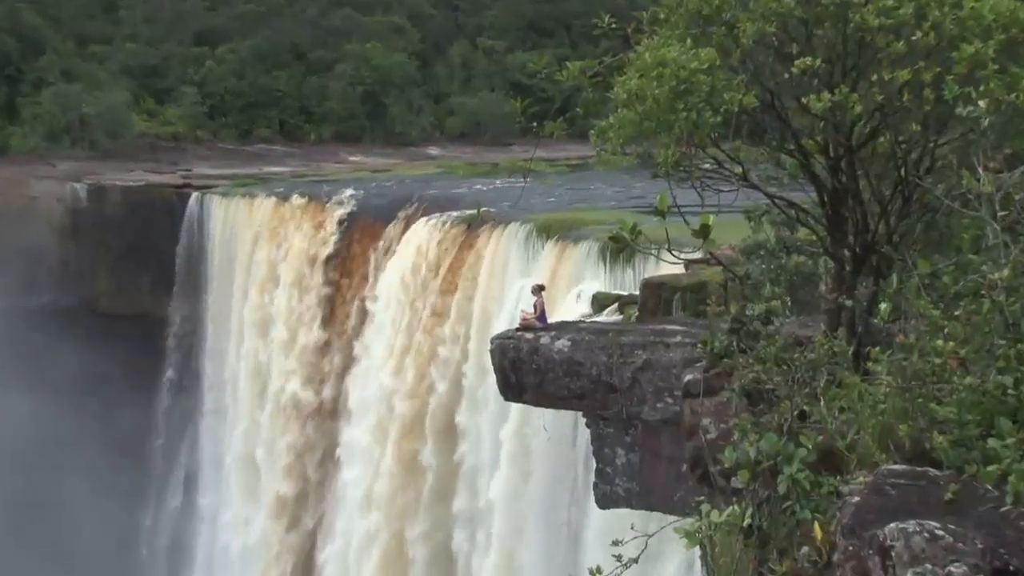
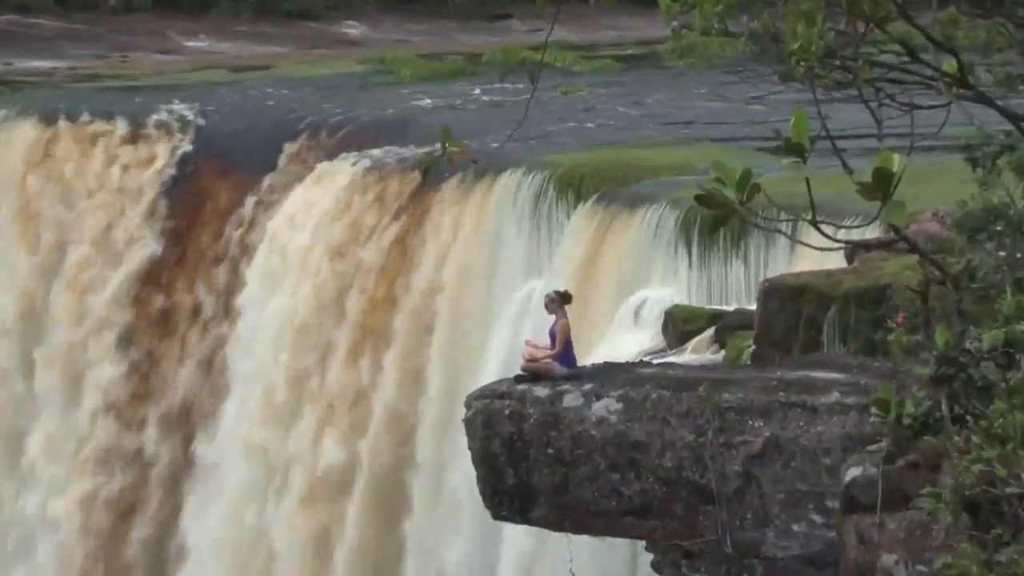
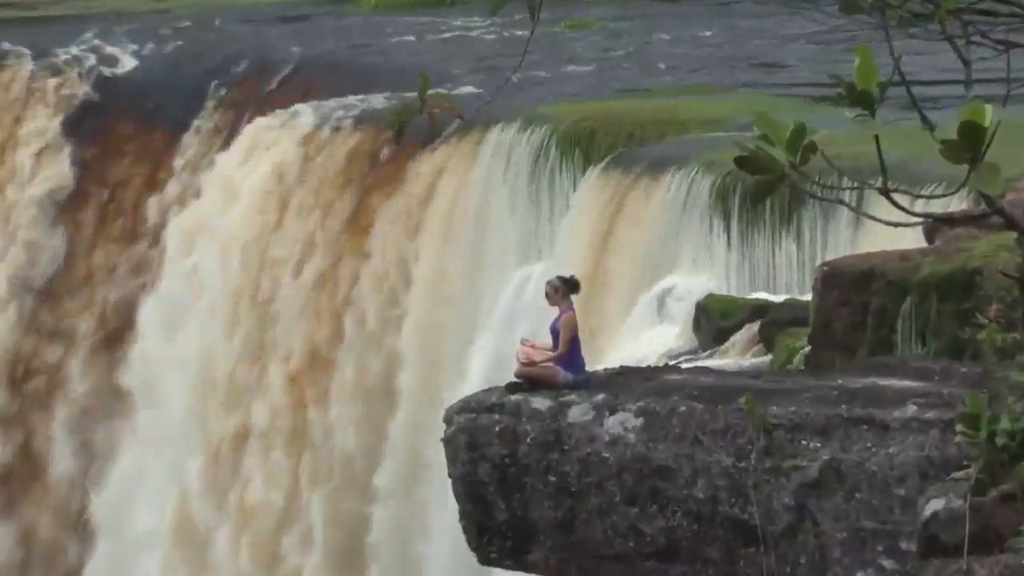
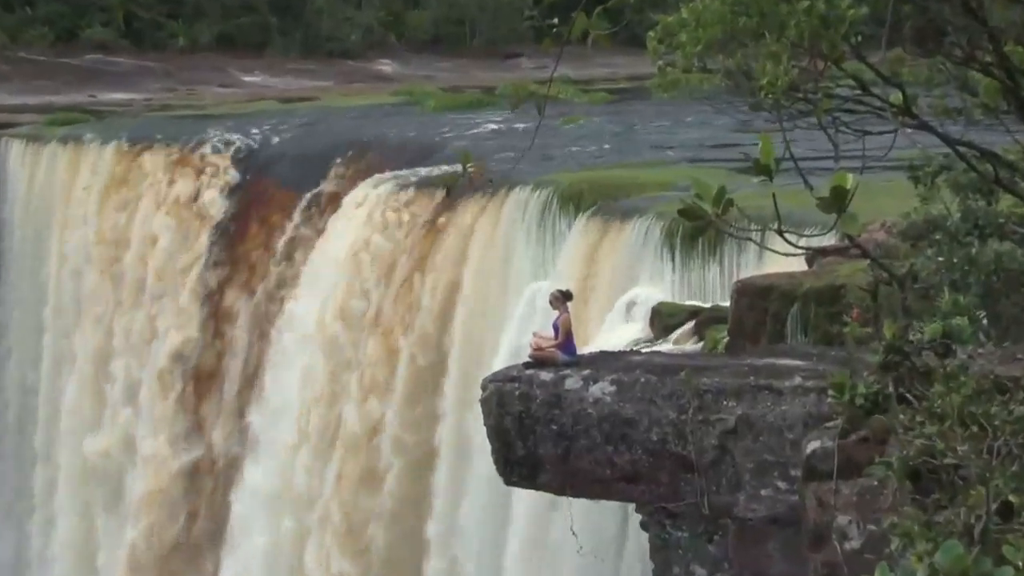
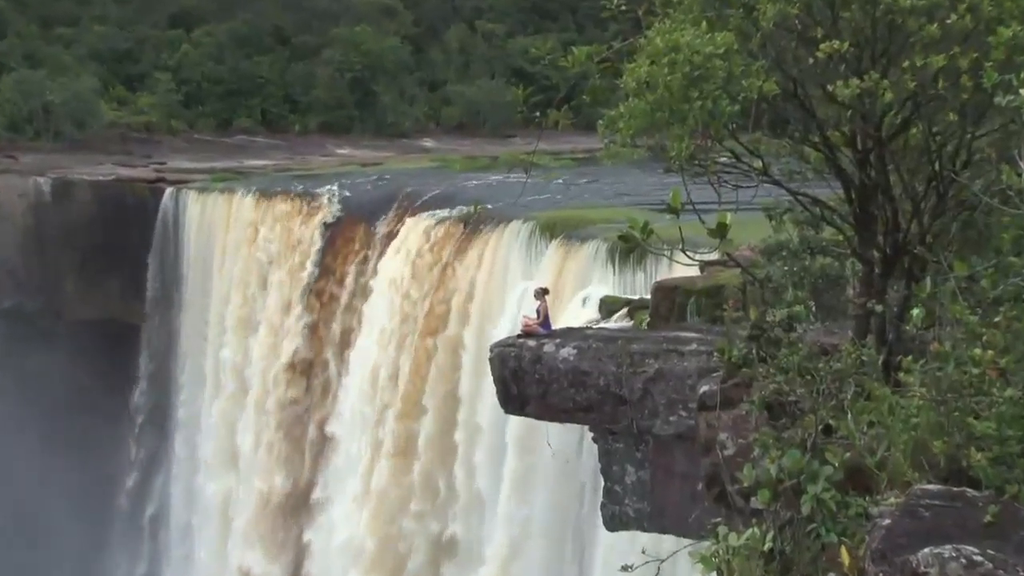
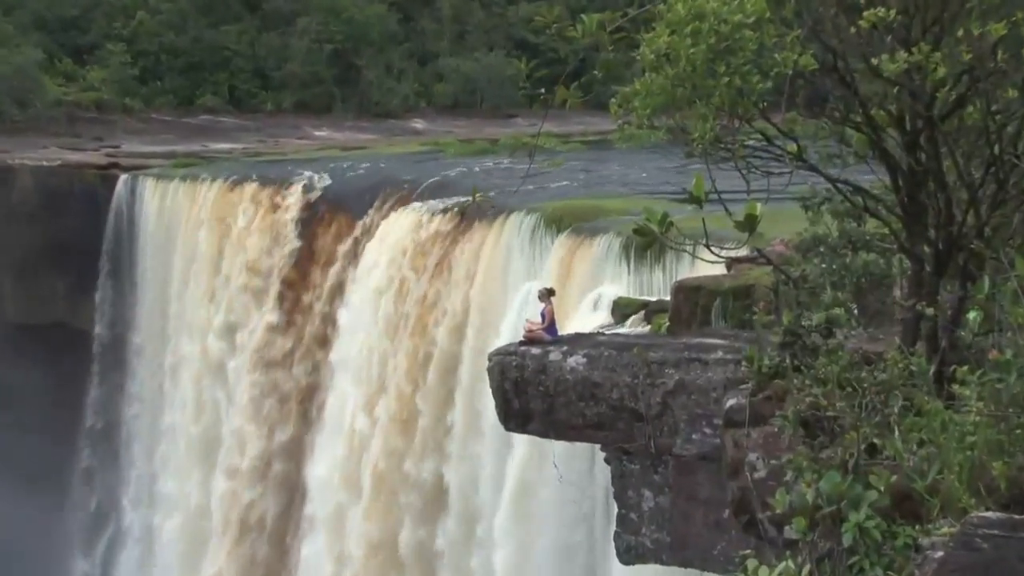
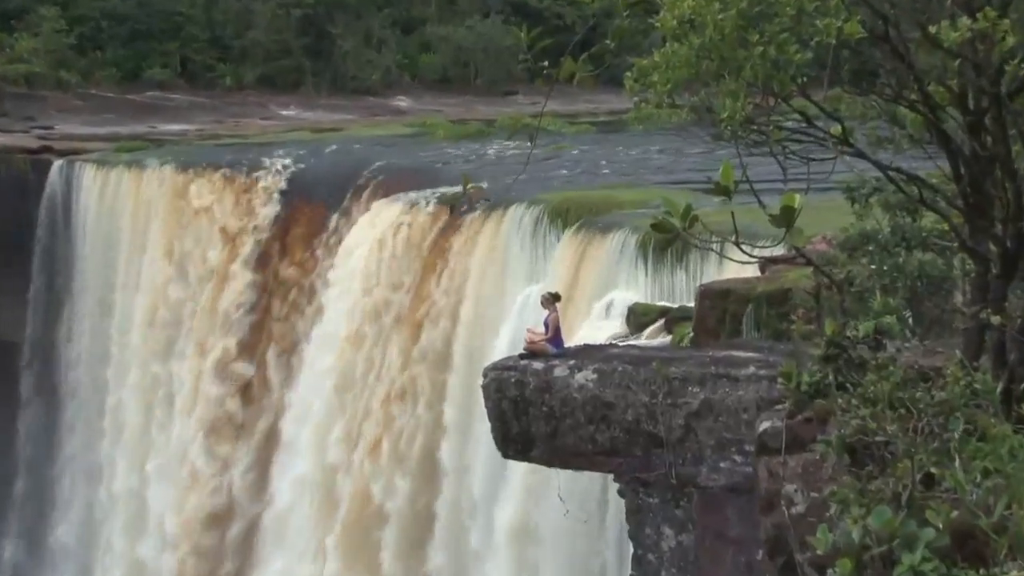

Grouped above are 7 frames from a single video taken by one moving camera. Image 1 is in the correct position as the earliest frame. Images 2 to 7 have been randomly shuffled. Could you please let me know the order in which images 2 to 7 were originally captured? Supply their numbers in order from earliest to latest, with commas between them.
5, 6, 7, 4, 2, 3
